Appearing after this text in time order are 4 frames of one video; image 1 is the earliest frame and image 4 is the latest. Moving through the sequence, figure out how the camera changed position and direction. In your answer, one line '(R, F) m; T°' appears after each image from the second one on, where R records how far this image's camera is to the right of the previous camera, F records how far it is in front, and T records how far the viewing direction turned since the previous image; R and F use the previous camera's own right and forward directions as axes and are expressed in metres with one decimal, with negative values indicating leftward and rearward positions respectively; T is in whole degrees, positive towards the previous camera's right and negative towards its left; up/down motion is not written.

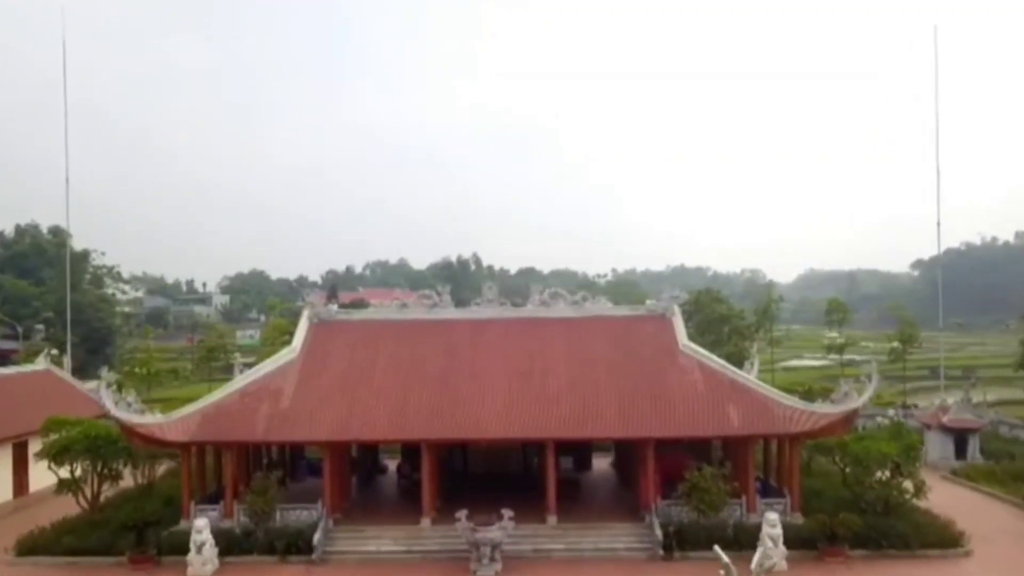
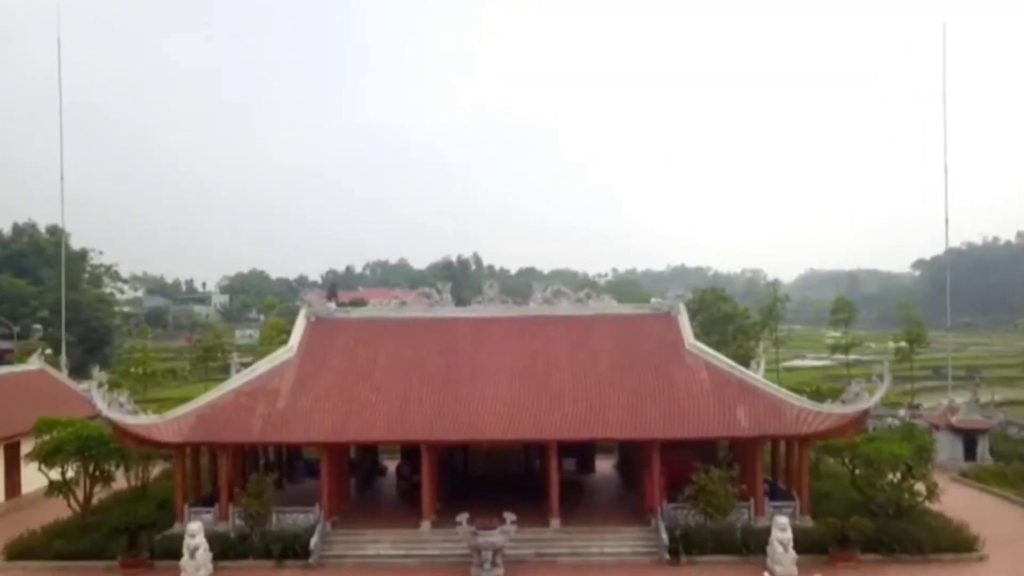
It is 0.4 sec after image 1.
(0.0, +0.5) m; 0°
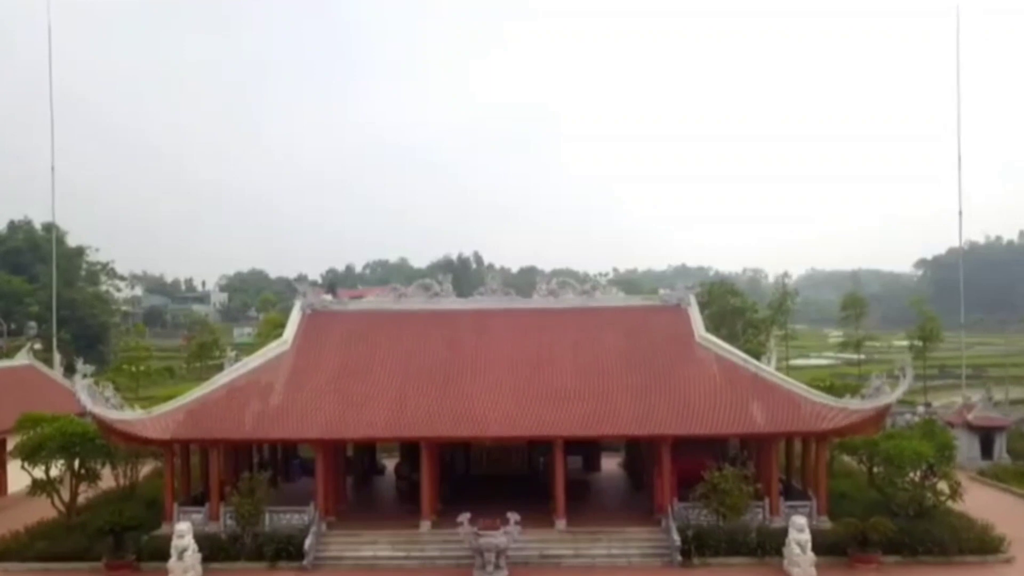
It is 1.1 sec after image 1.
(-0.1, +0.9) m; 0°
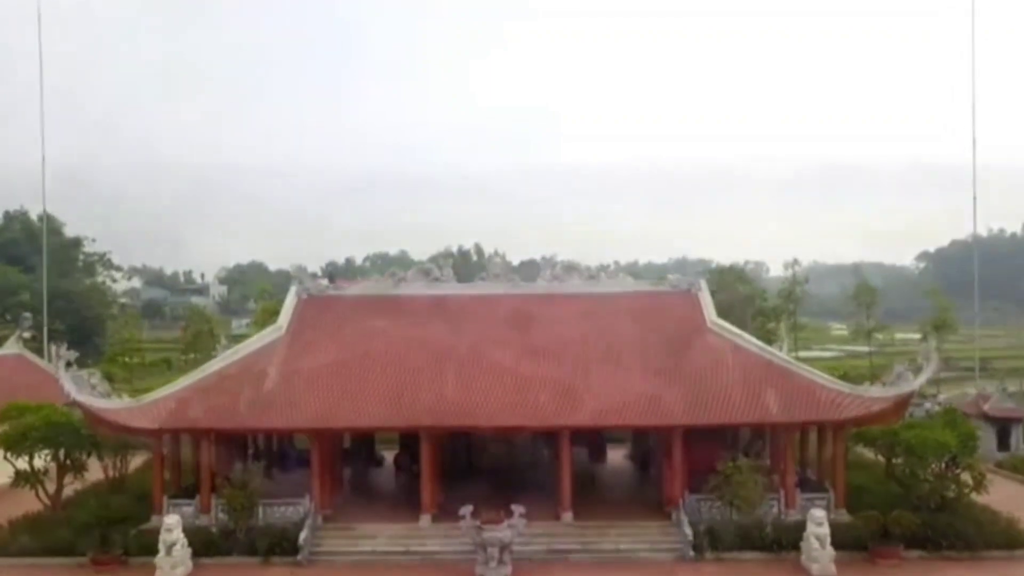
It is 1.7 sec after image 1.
(-0.1, +0.8) m; 0°
